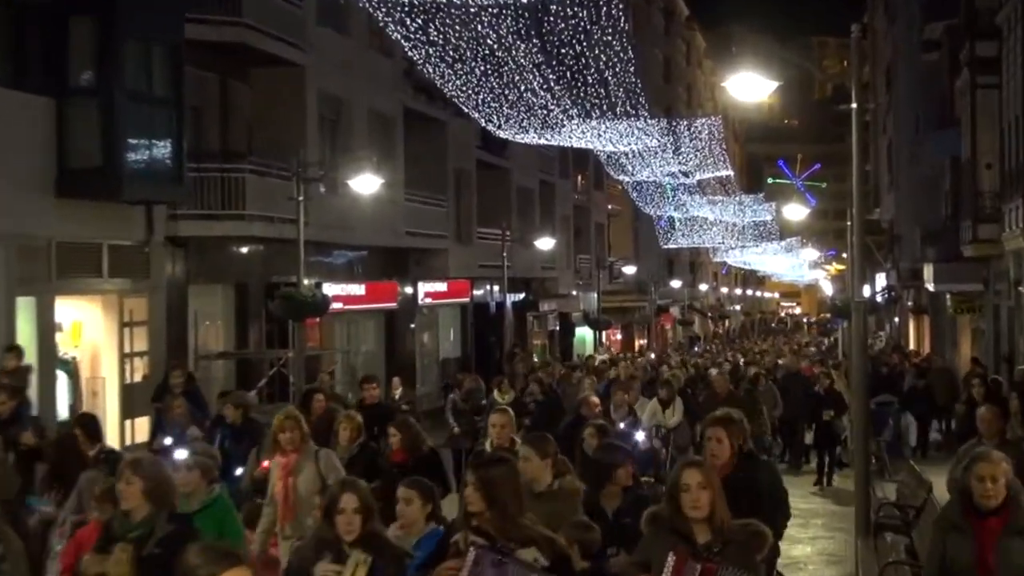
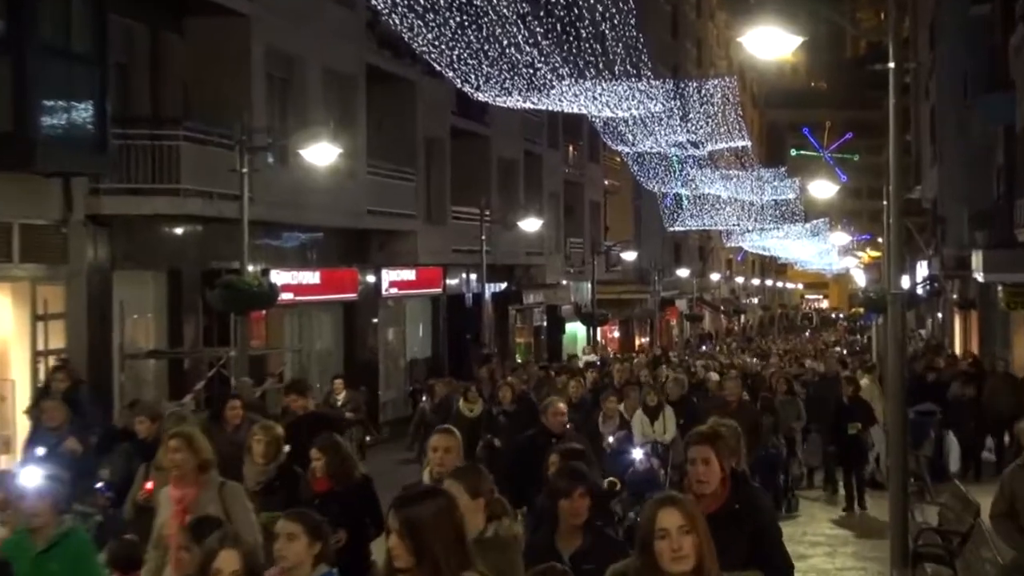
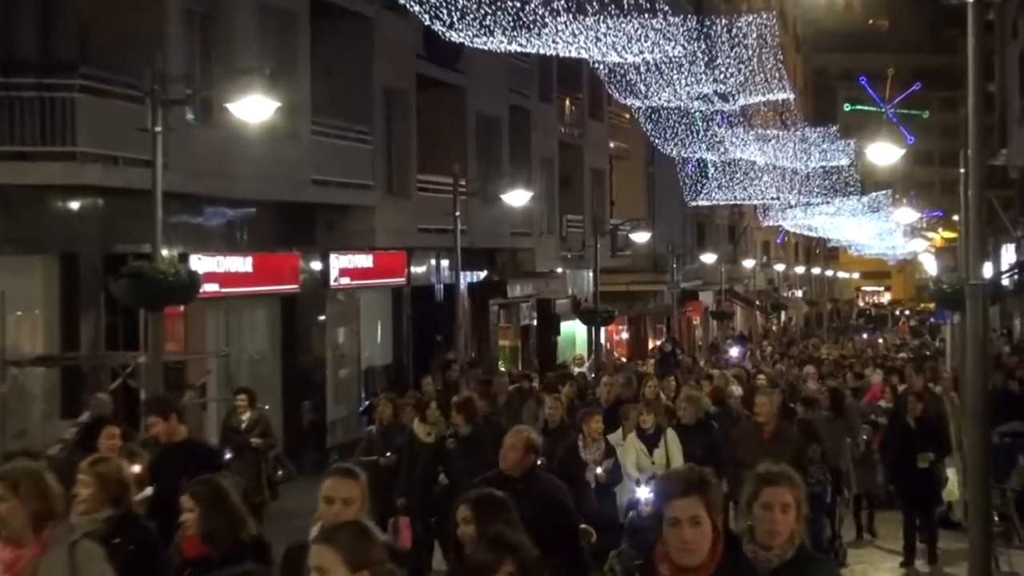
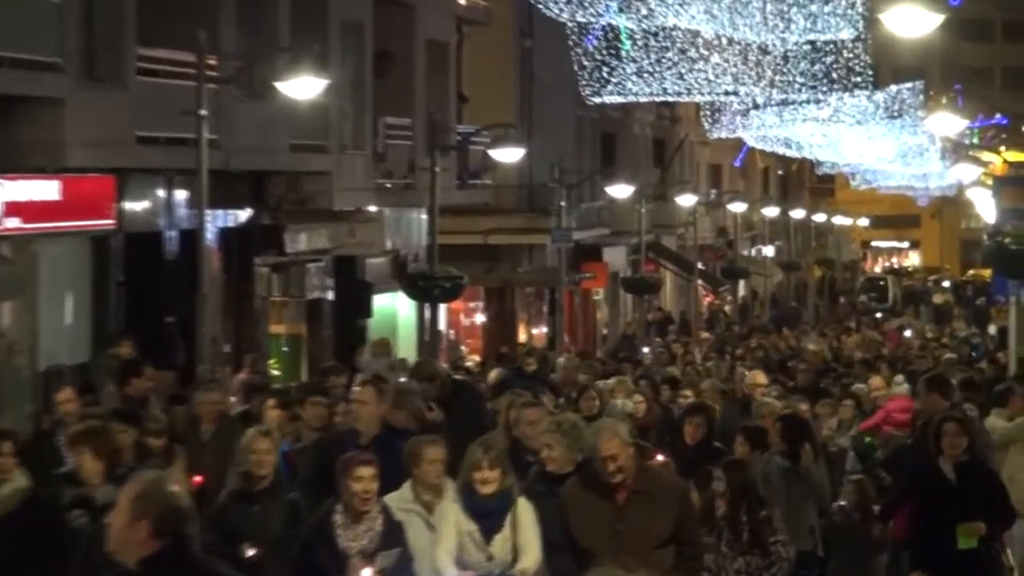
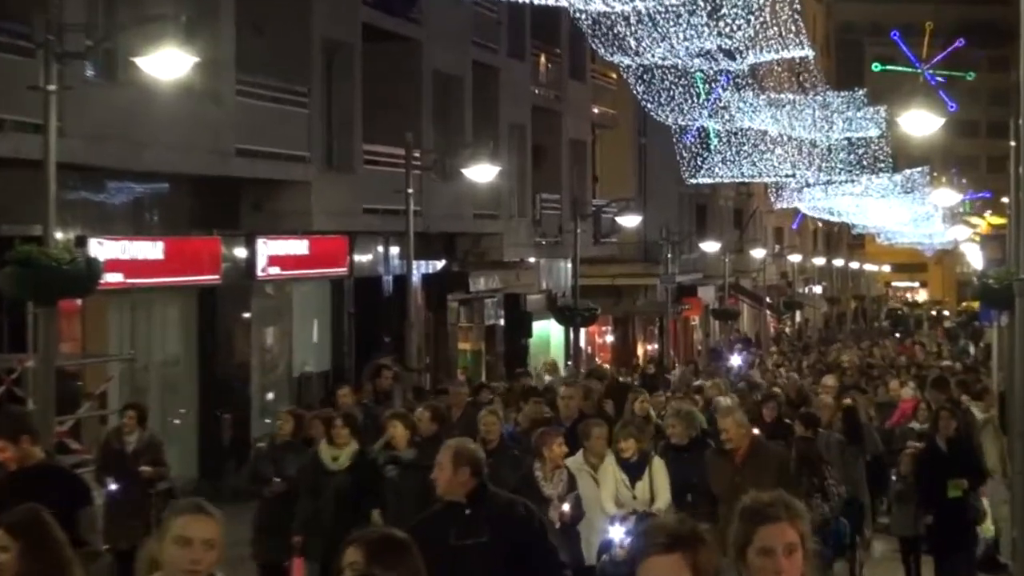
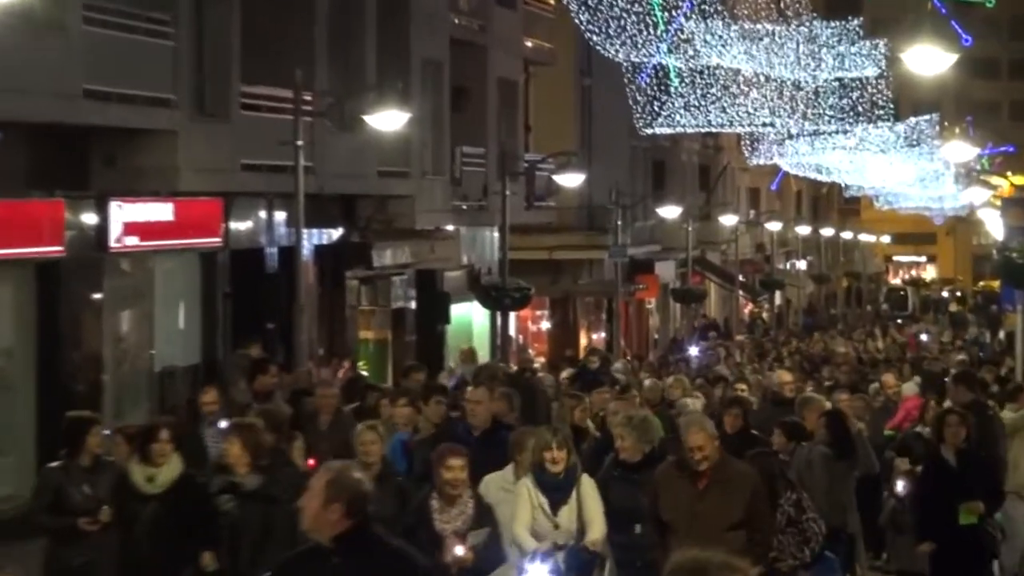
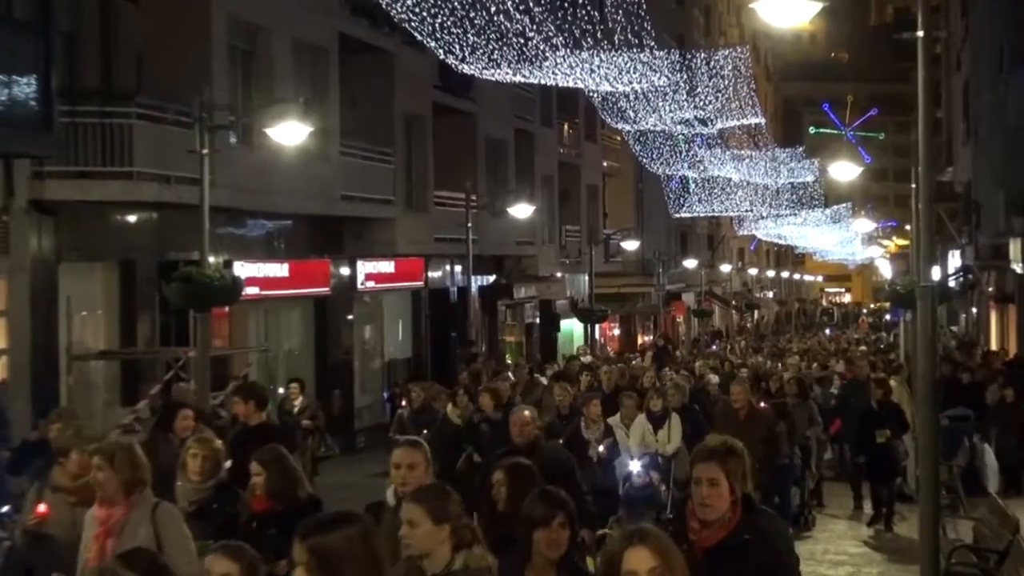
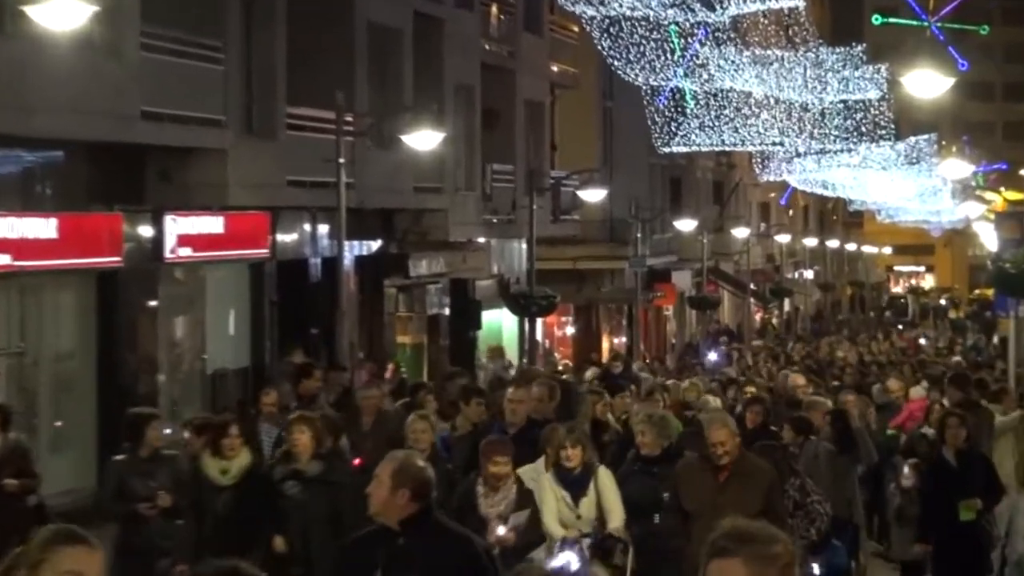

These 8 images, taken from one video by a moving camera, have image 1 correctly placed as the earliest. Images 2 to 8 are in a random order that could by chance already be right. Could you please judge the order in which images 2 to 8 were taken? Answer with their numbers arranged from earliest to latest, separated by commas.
2, 7, 3, 5, 8, 6, 4
